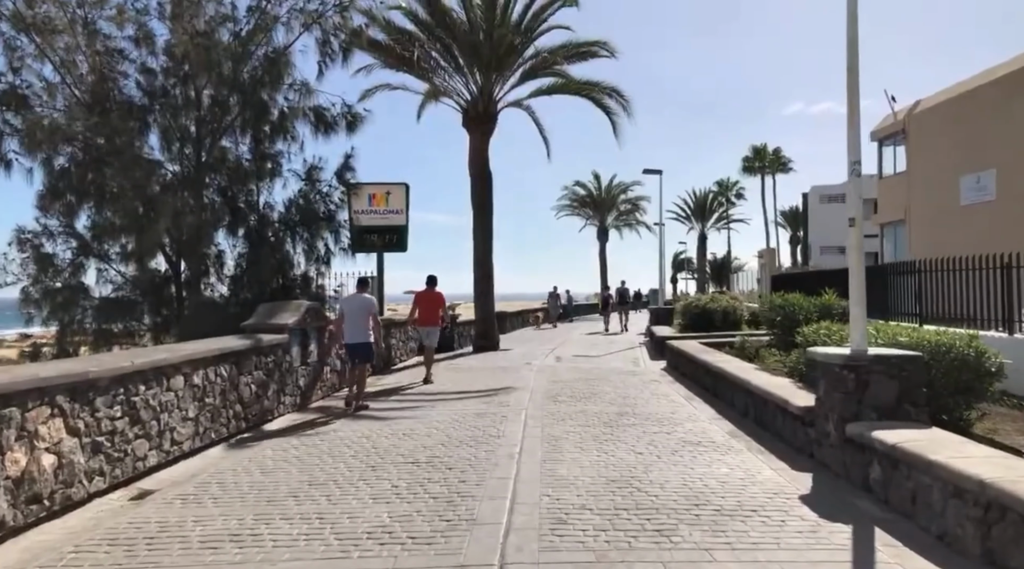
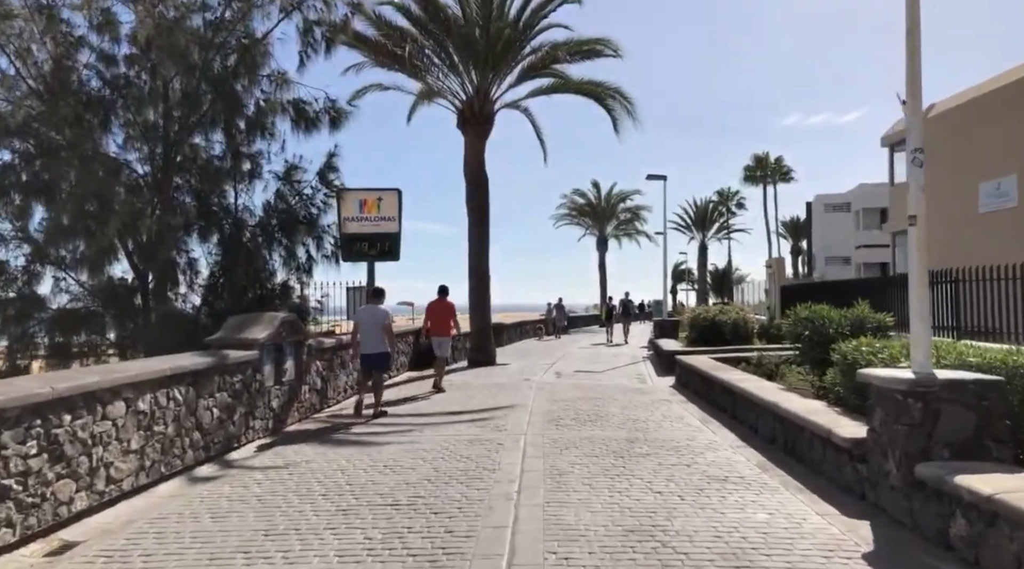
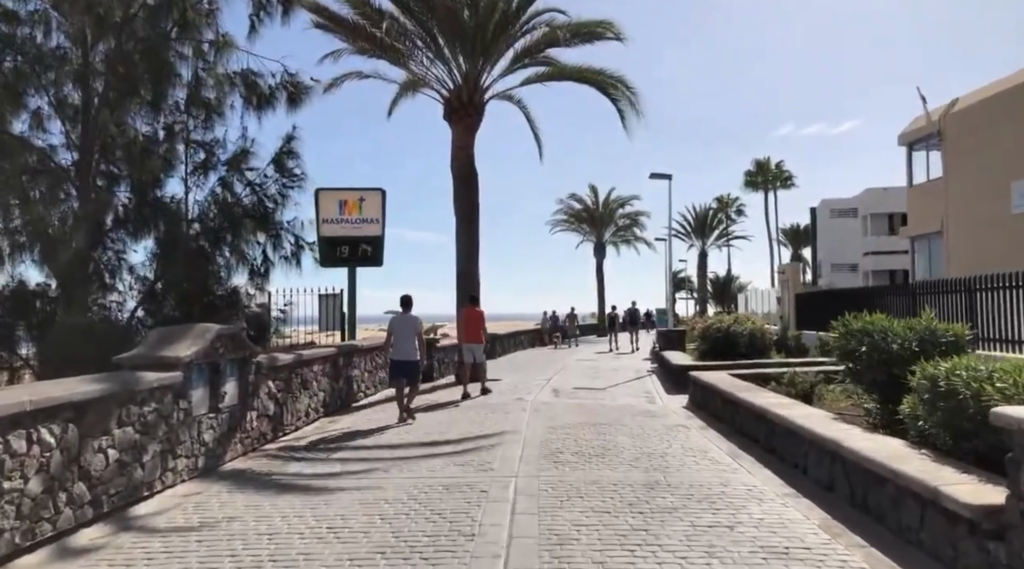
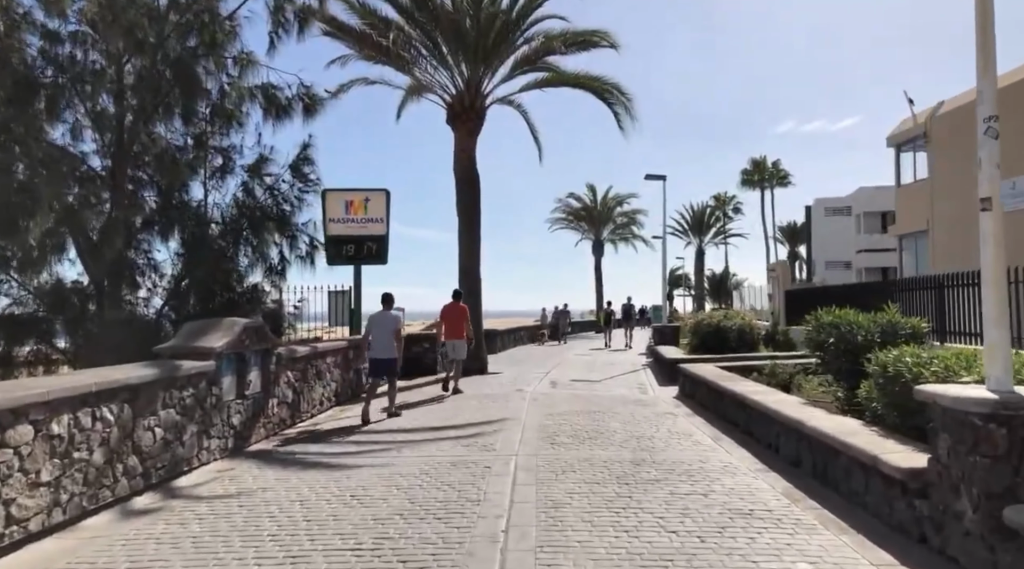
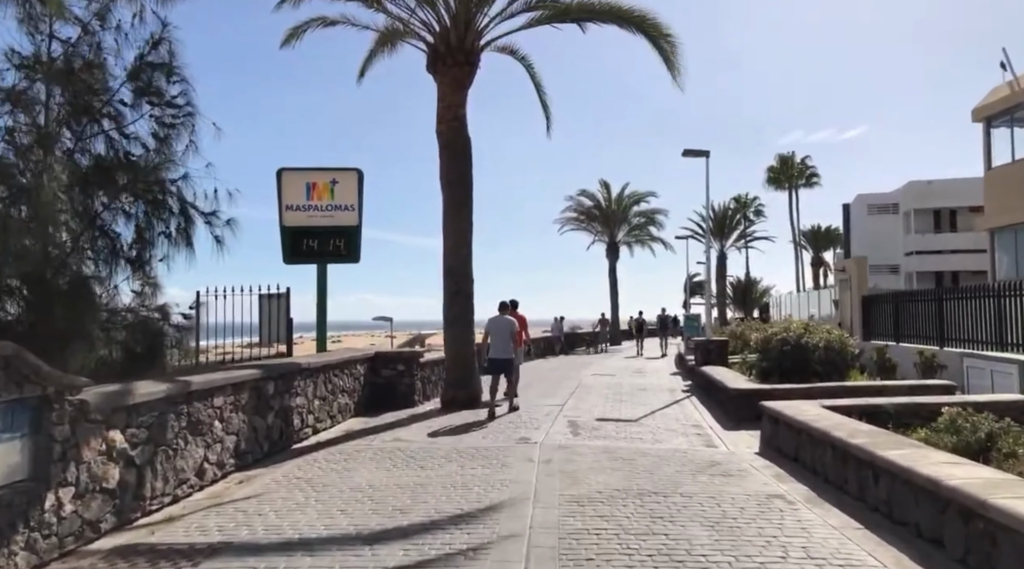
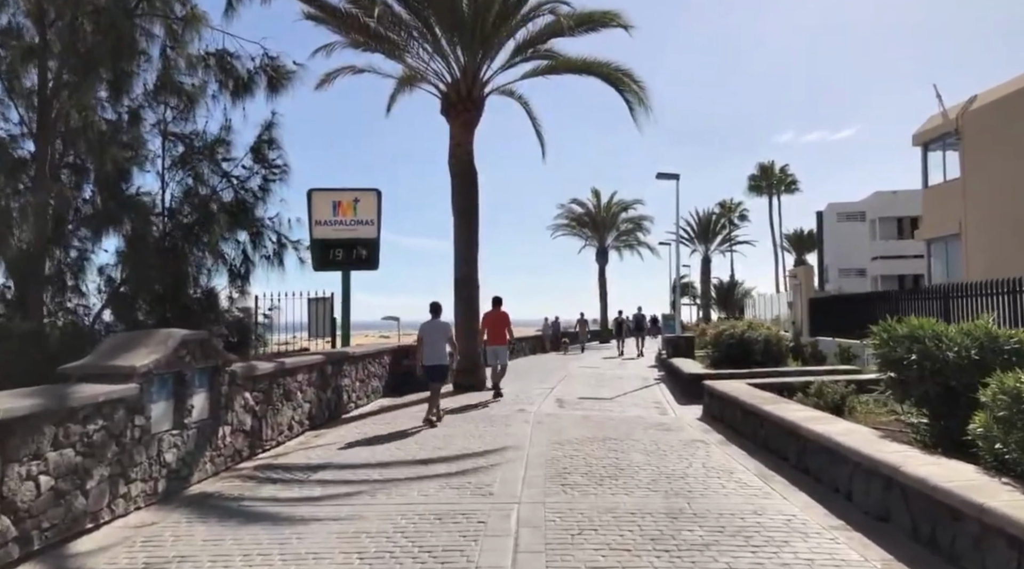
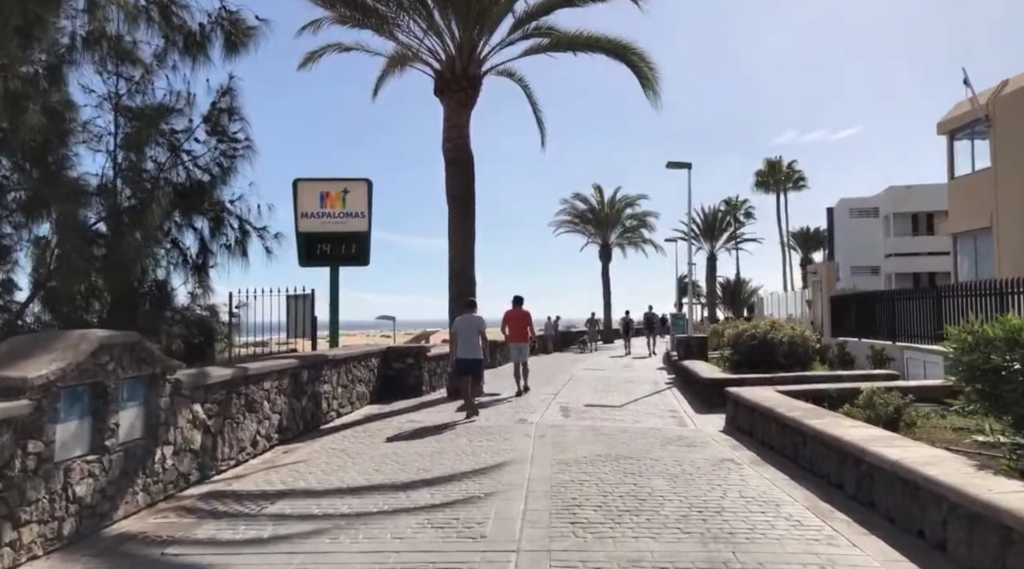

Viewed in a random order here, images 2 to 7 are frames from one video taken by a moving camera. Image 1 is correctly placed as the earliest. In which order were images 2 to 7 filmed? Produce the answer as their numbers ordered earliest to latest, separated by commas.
2, 4, 3, 6, 7, 5
